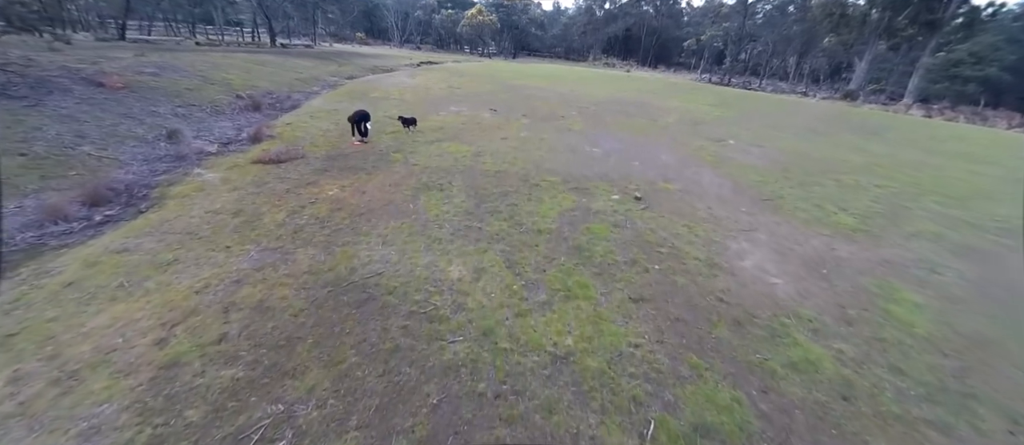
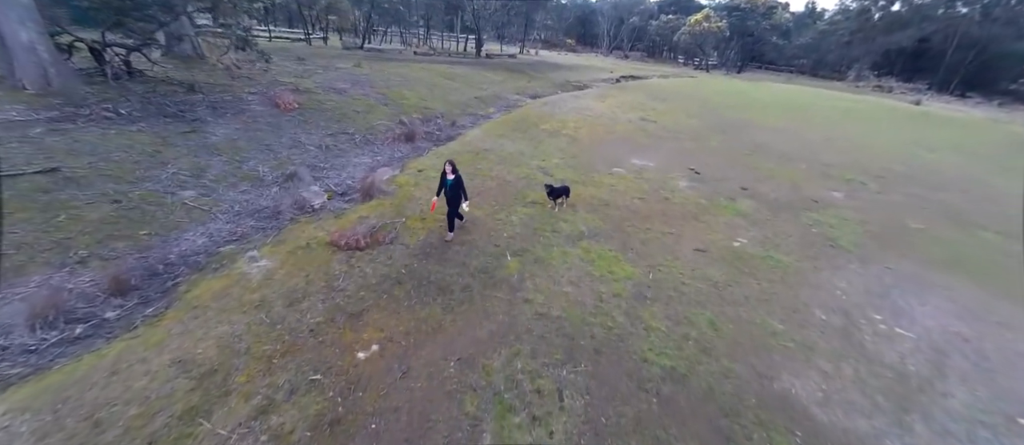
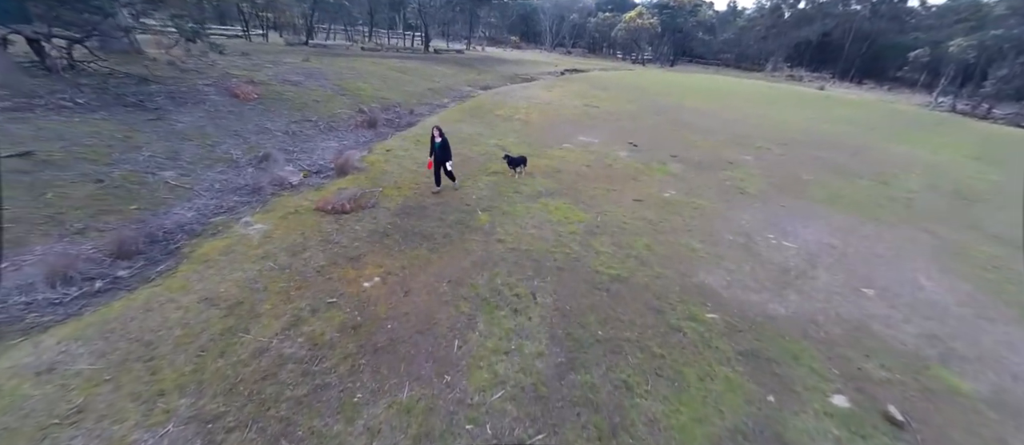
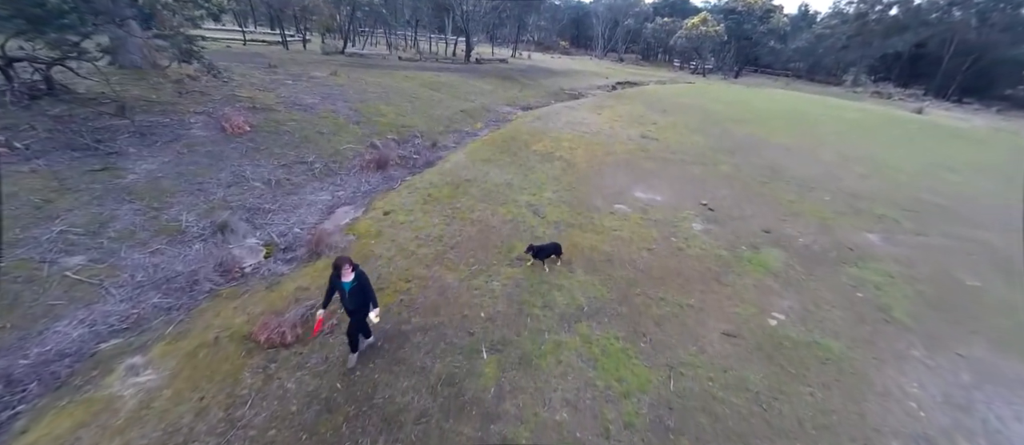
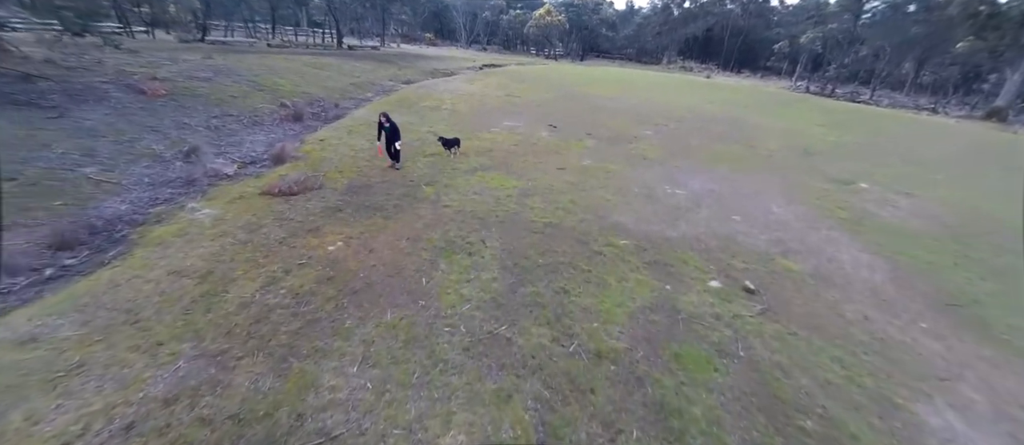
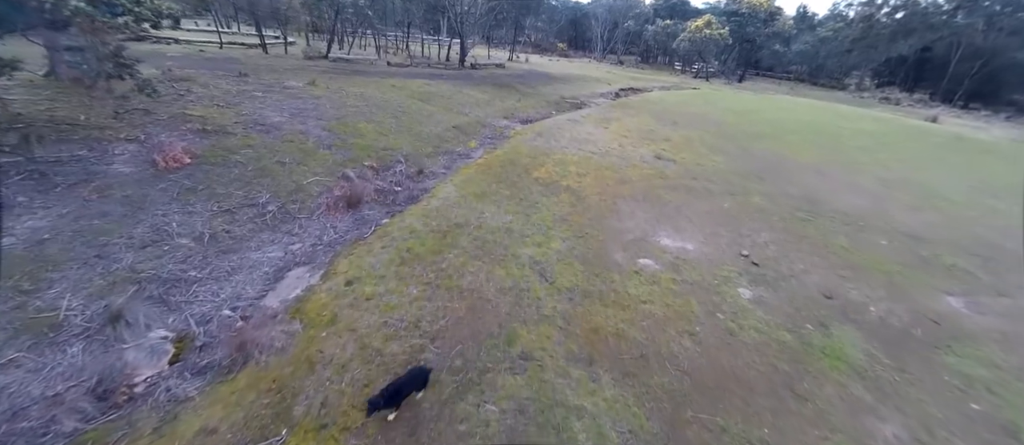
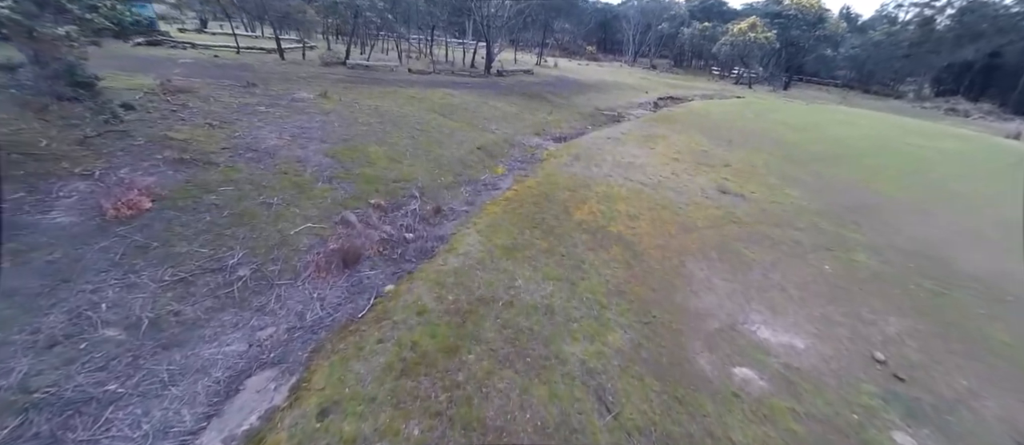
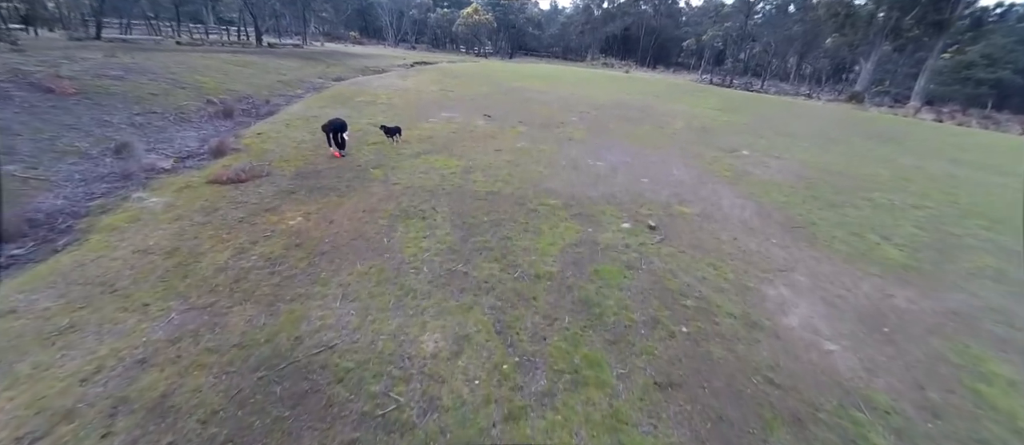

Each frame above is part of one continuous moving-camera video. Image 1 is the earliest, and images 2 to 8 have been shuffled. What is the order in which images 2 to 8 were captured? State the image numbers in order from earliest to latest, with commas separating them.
8, 5, 3, 2, 4, 6, 7
